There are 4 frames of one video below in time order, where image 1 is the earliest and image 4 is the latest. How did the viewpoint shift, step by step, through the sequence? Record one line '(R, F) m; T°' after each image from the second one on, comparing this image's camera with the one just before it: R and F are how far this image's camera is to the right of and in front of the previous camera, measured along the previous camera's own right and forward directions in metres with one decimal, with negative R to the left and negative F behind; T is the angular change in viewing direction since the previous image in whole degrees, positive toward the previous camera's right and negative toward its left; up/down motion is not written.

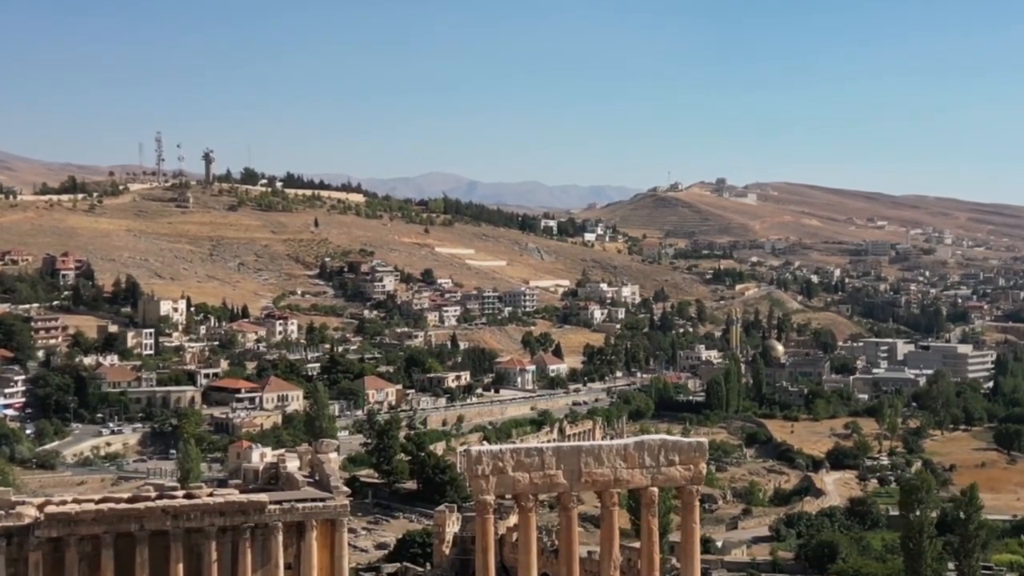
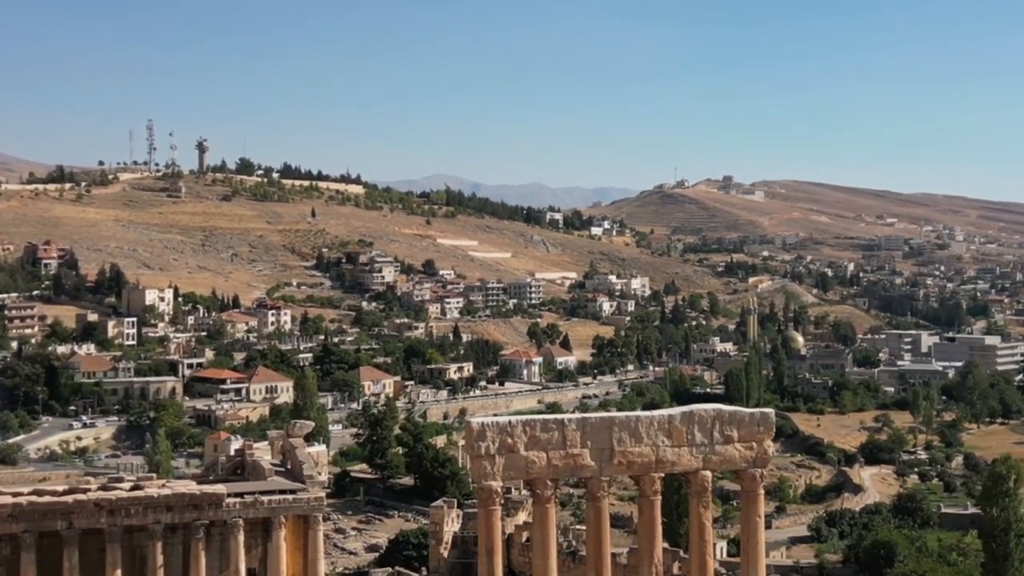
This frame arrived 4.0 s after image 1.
(-0.1, +6.4) m; 0°
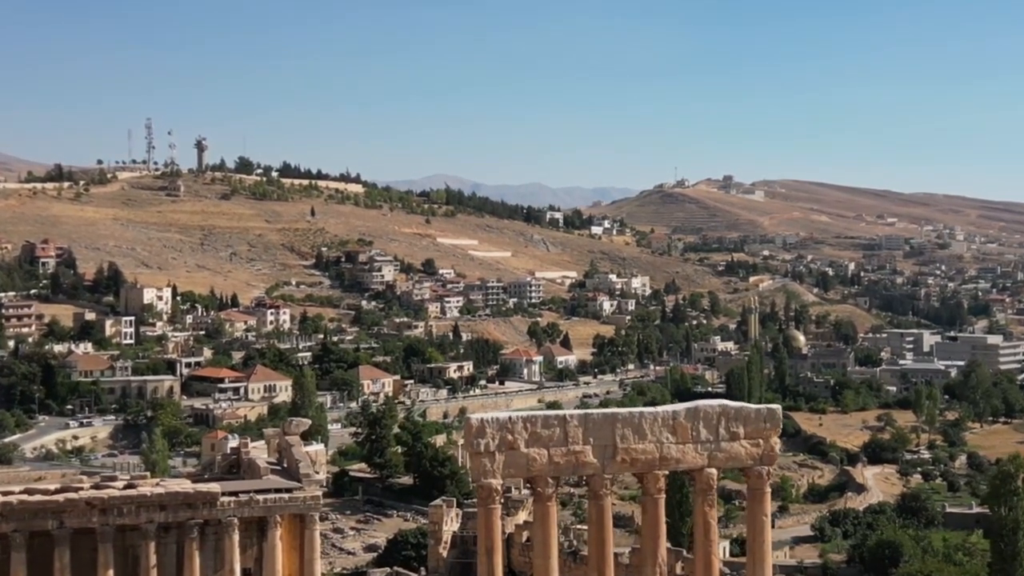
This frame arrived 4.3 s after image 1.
(0.0, +0.6) m; 0°
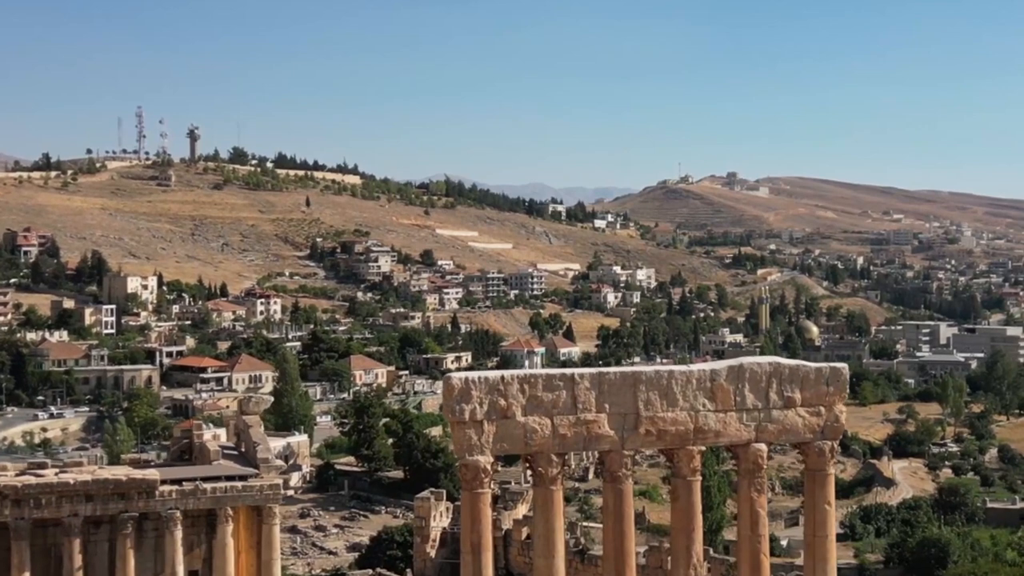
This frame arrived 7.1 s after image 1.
(+0.1, +4.8) m; 0°
